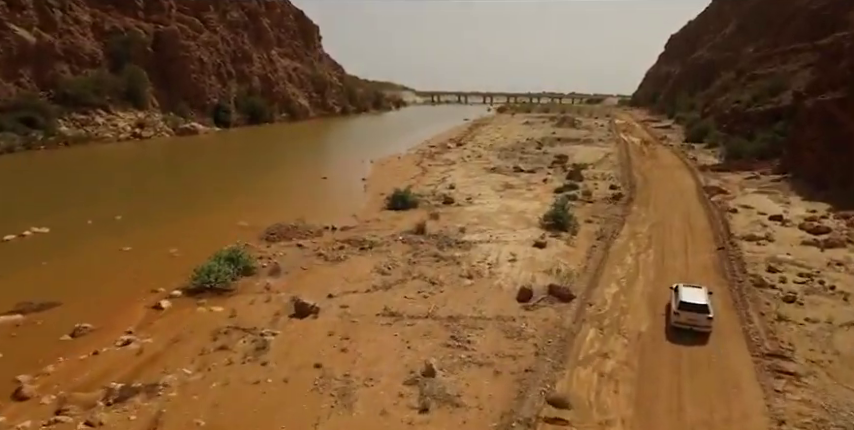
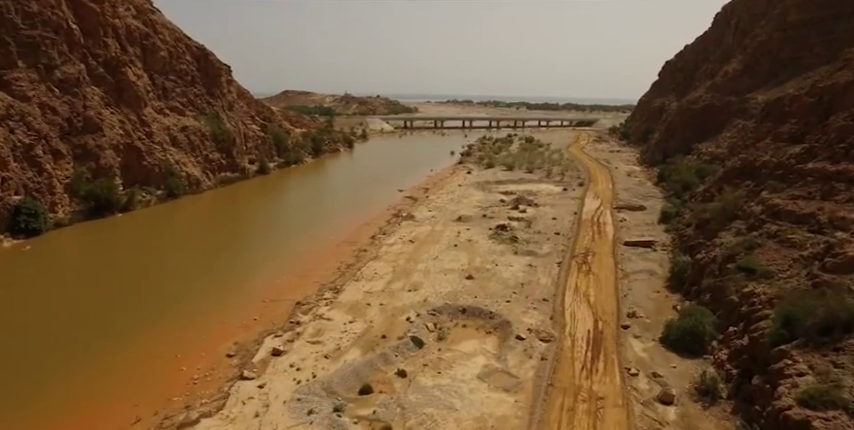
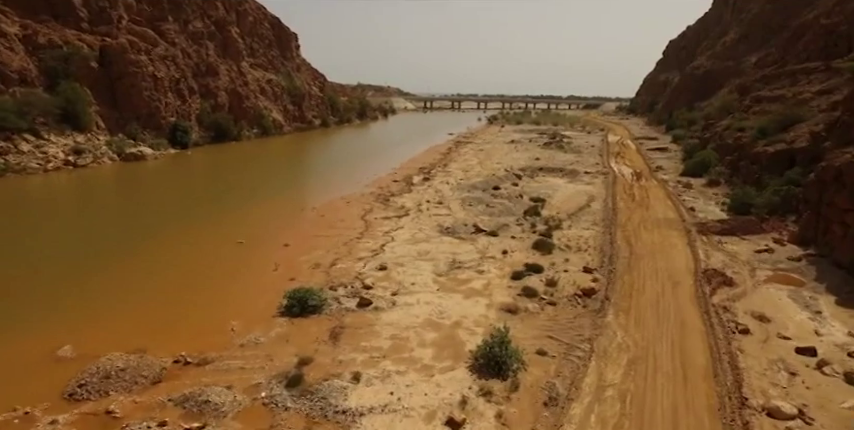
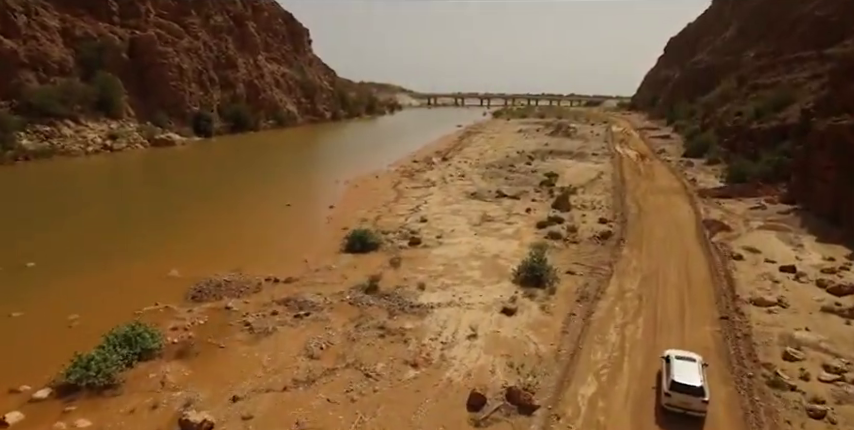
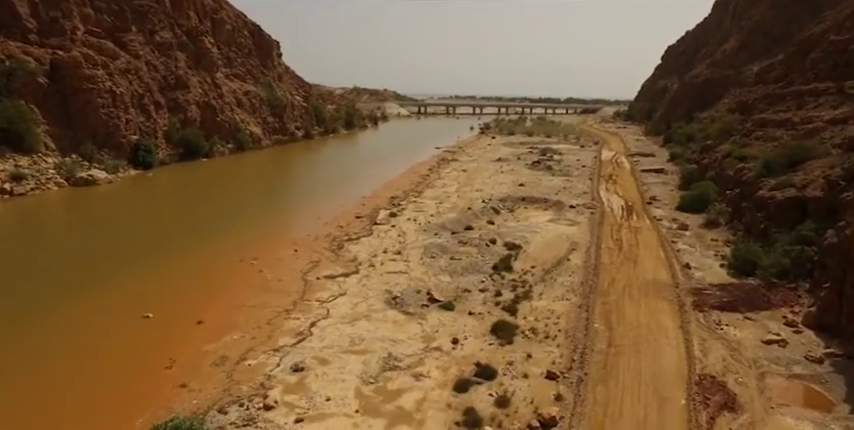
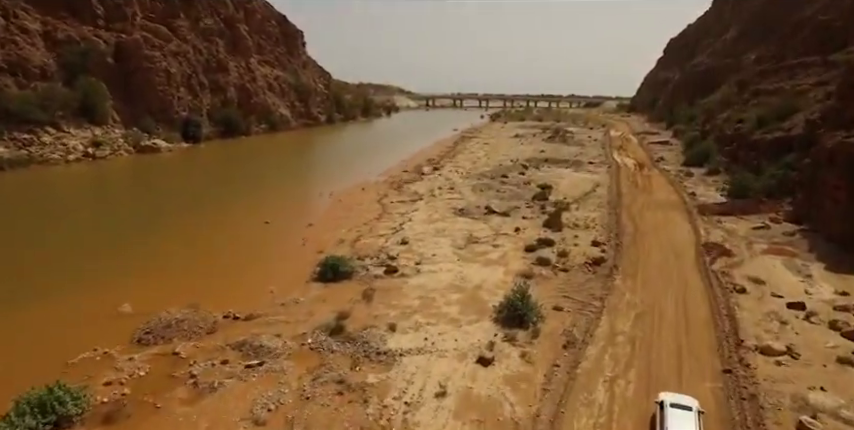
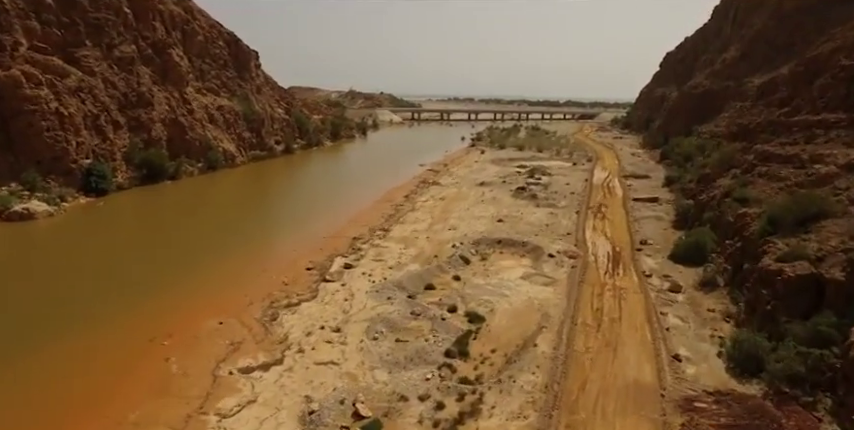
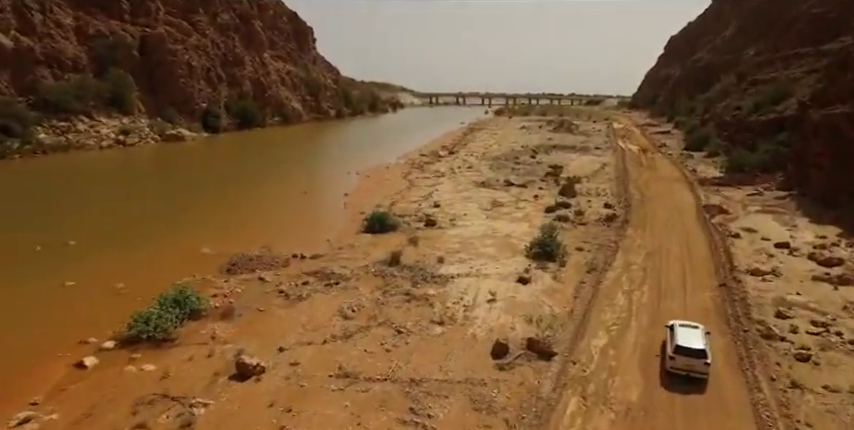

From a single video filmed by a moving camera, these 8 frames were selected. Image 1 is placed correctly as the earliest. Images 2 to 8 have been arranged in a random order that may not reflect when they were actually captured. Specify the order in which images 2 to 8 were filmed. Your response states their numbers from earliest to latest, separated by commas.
8, 4, 6, 3, 5, 7, 2
